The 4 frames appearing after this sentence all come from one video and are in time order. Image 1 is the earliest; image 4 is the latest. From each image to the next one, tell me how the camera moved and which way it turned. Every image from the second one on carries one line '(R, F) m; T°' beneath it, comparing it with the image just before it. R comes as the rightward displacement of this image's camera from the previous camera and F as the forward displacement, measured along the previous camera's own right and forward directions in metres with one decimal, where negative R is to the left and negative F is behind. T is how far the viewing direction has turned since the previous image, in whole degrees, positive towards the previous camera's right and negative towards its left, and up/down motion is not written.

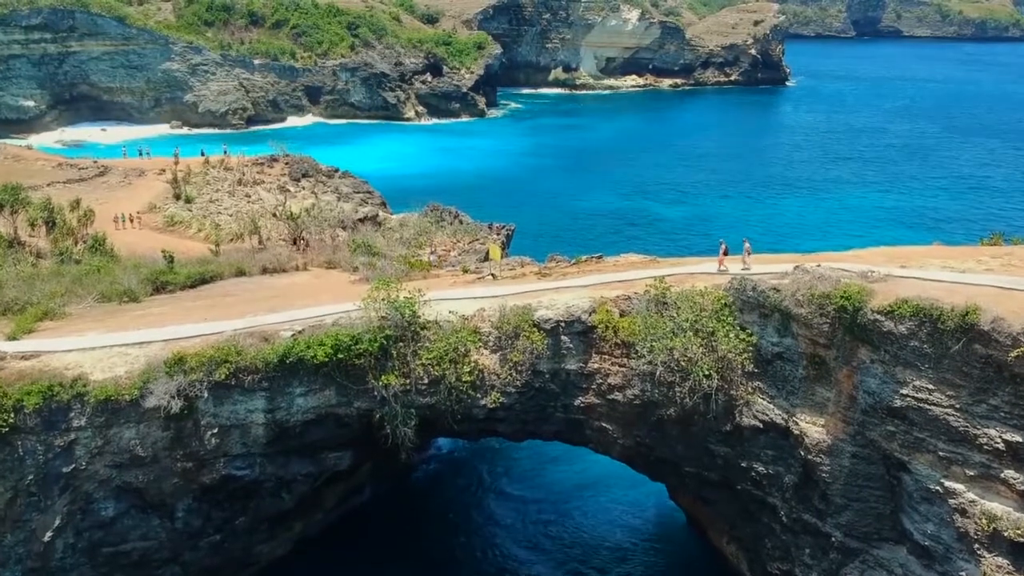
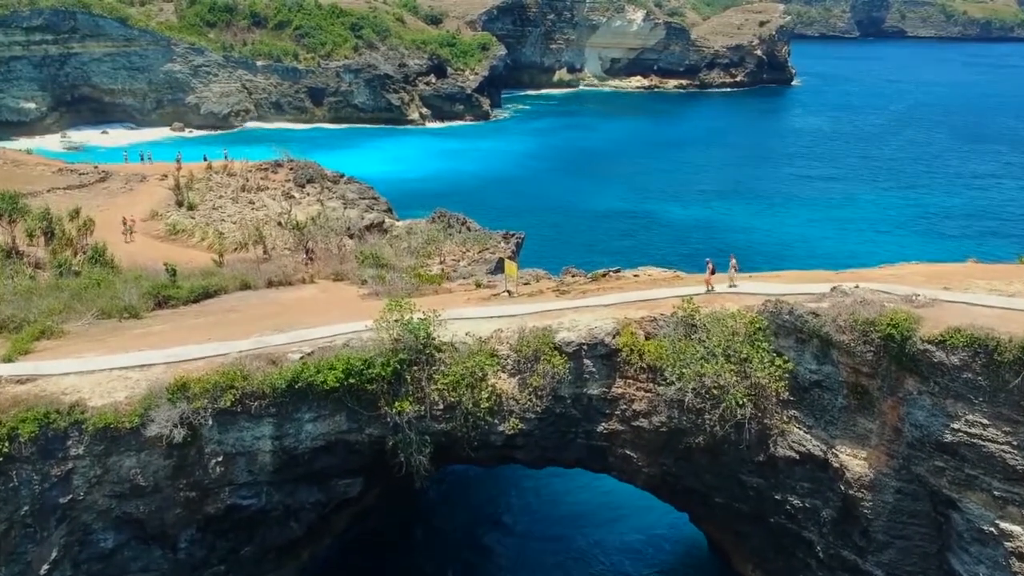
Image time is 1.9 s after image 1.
(-0.4, +0.9) m; 0°
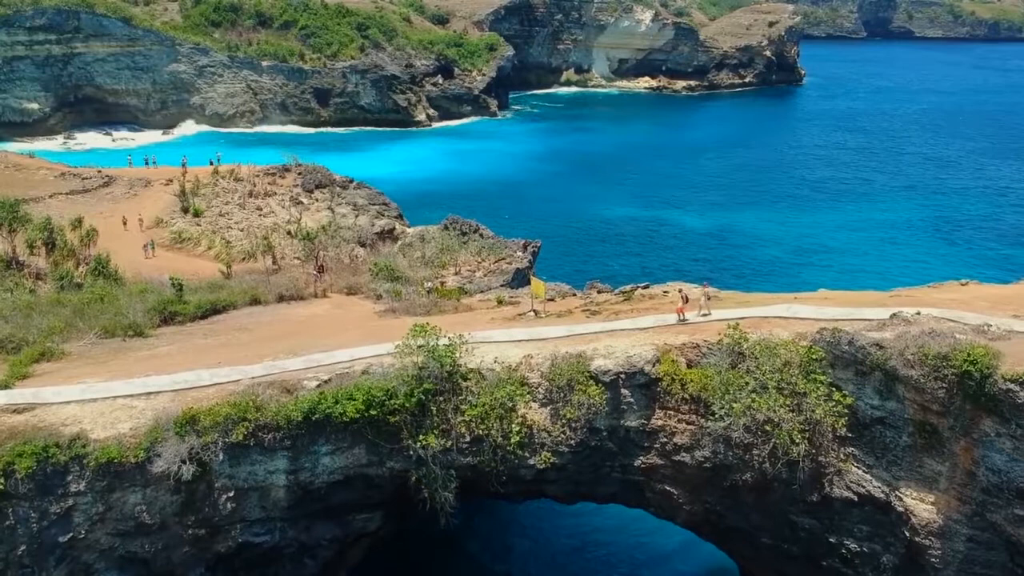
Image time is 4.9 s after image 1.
(-0.6, +1.2) m; 0°
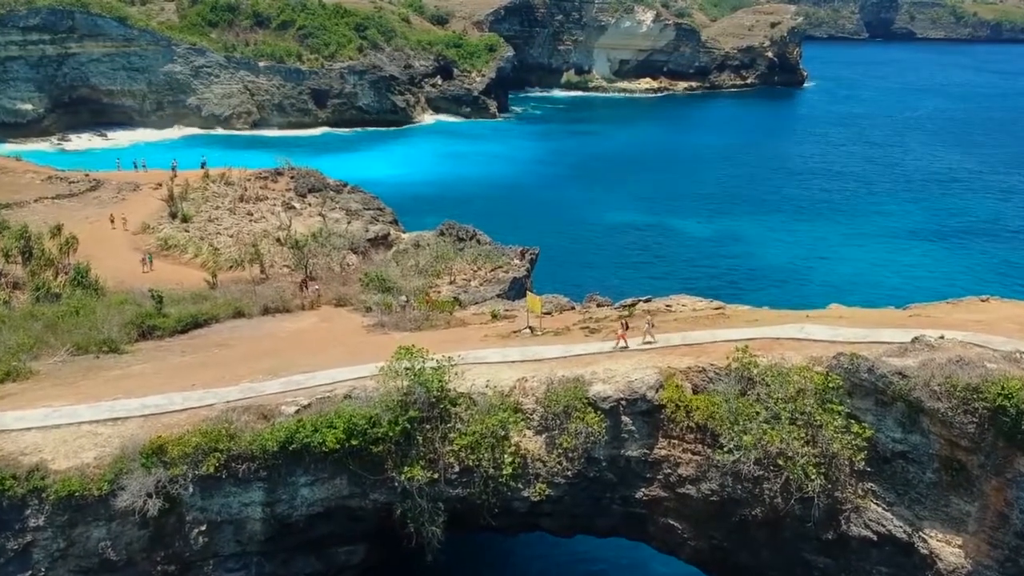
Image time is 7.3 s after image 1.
(+0.1, +1.1) m; 0°
